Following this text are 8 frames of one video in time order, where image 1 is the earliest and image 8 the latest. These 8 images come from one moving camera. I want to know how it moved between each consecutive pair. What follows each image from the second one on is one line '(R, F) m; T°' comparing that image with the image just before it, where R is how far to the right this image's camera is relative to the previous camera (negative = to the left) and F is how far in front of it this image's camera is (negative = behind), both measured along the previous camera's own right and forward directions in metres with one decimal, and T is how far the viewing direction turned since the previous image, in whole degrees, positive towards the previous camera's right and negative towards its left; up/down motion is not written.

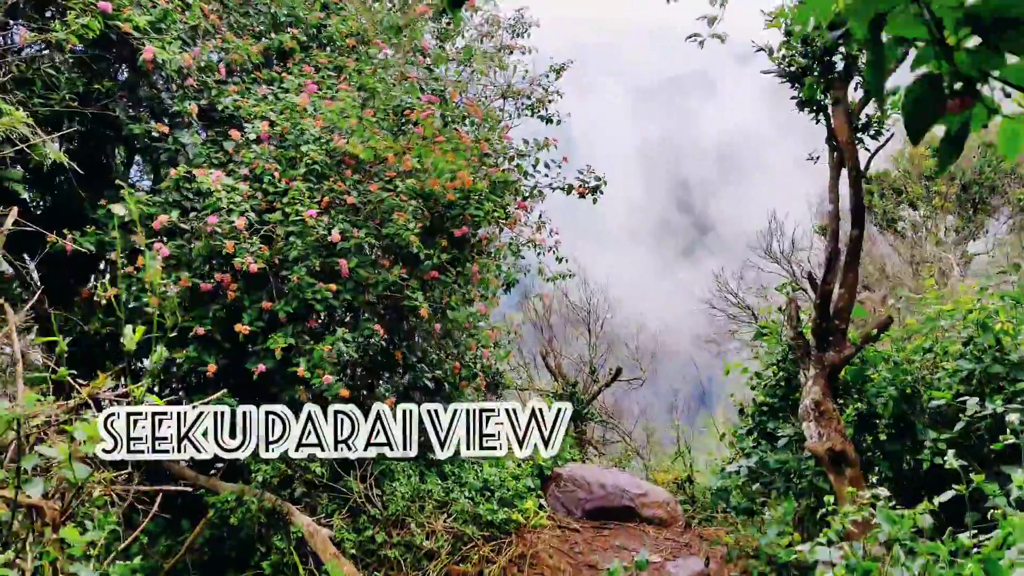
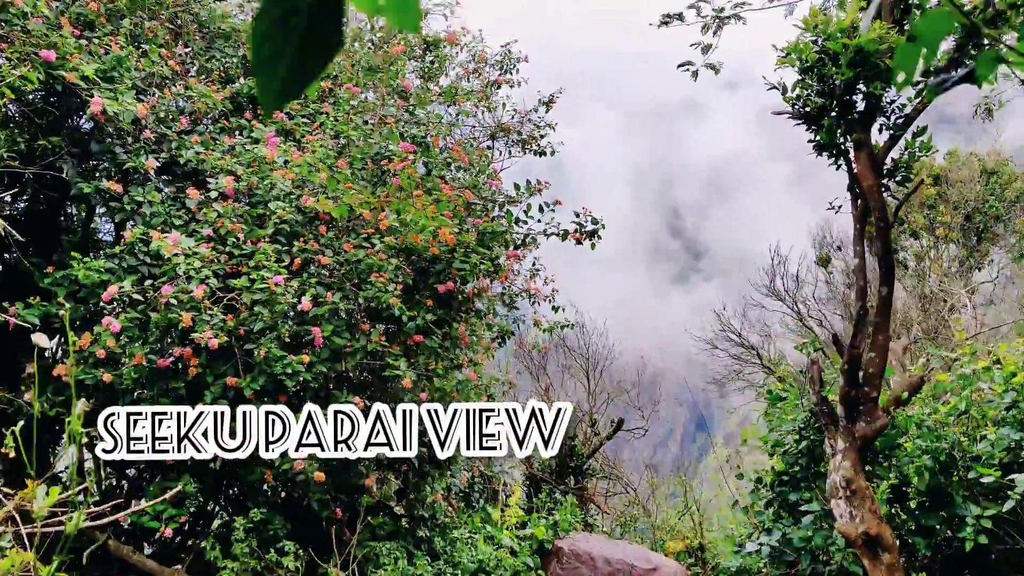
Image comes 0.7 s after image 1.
(0.0, +0.4) m; 0°
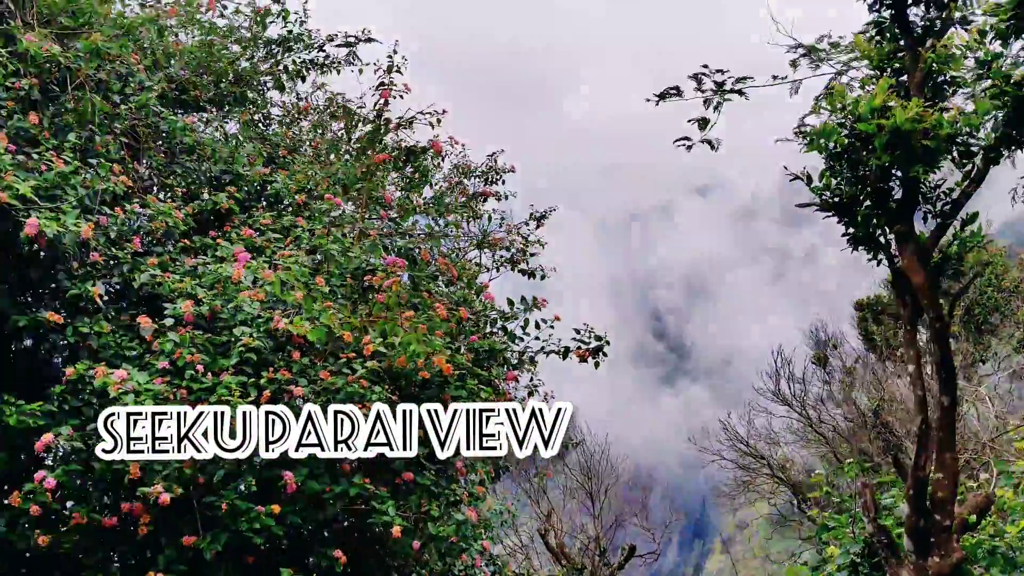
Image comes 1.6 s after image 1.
(-0.1, +0.4) m; +1°
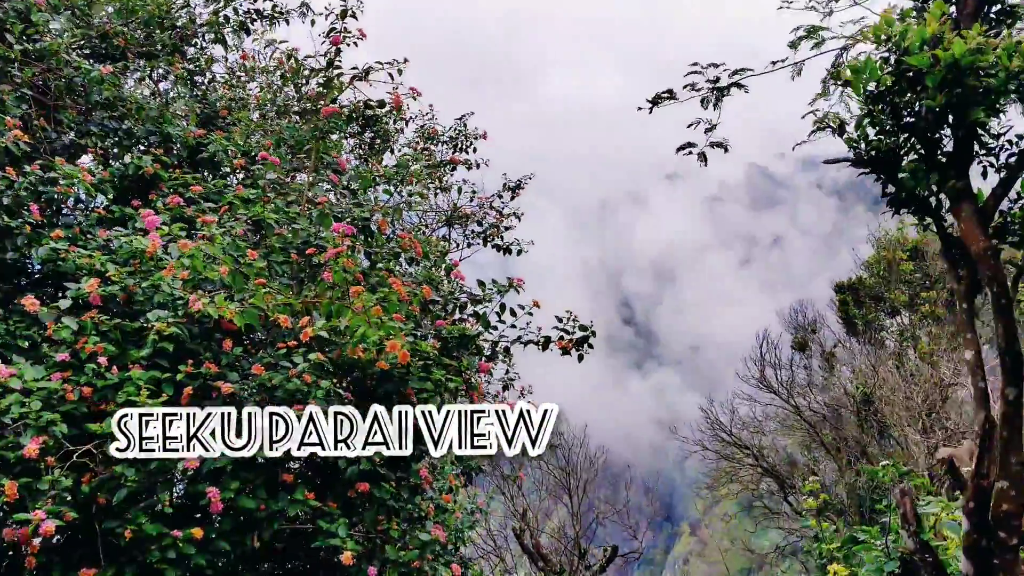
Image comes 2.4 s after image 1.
(0.0, +0.5) m; +2°
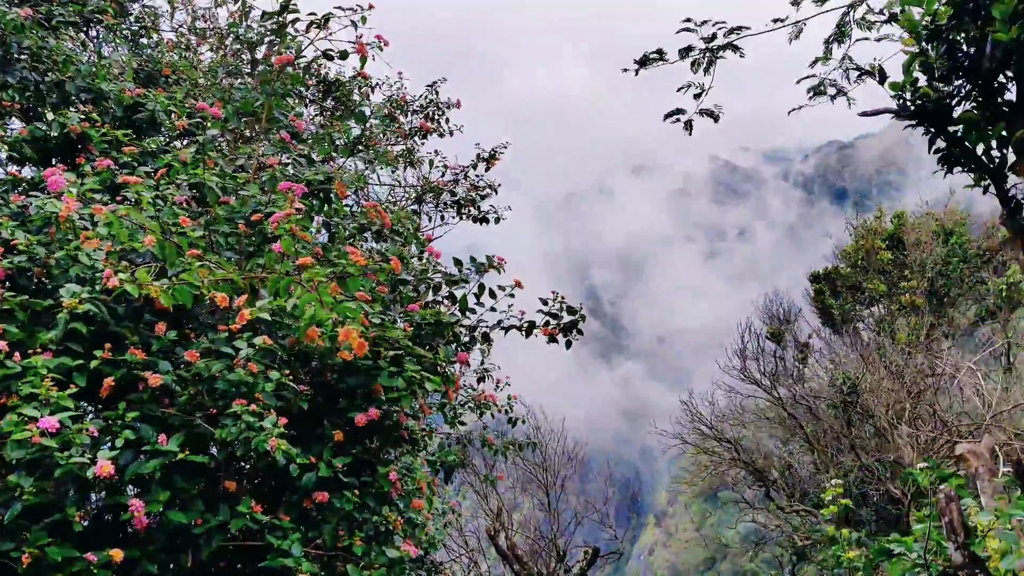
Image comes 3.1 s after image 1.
(0.0, +0.4) m; +2°
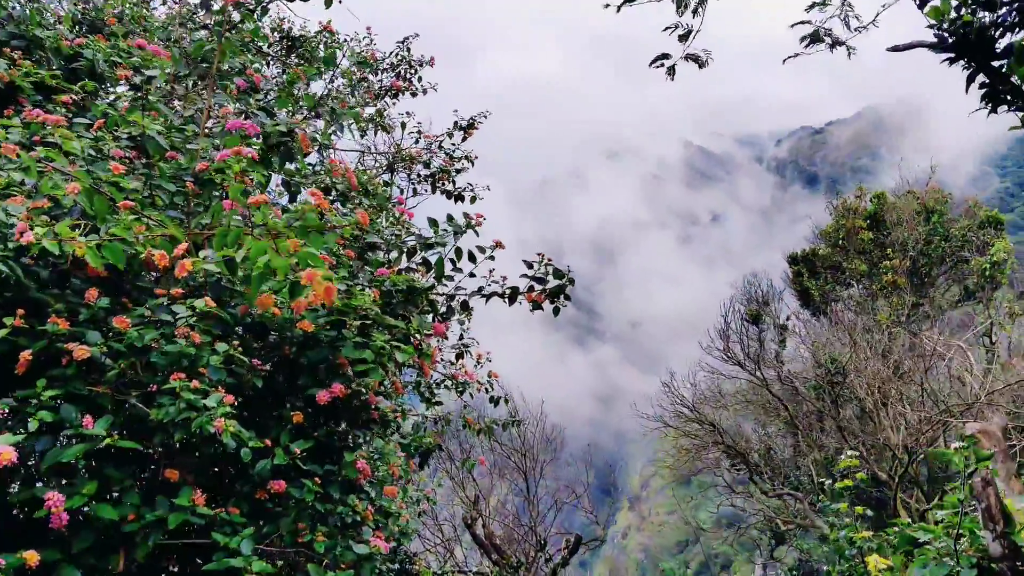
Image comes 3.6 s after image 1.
(0.0, +0.3) m; +2°
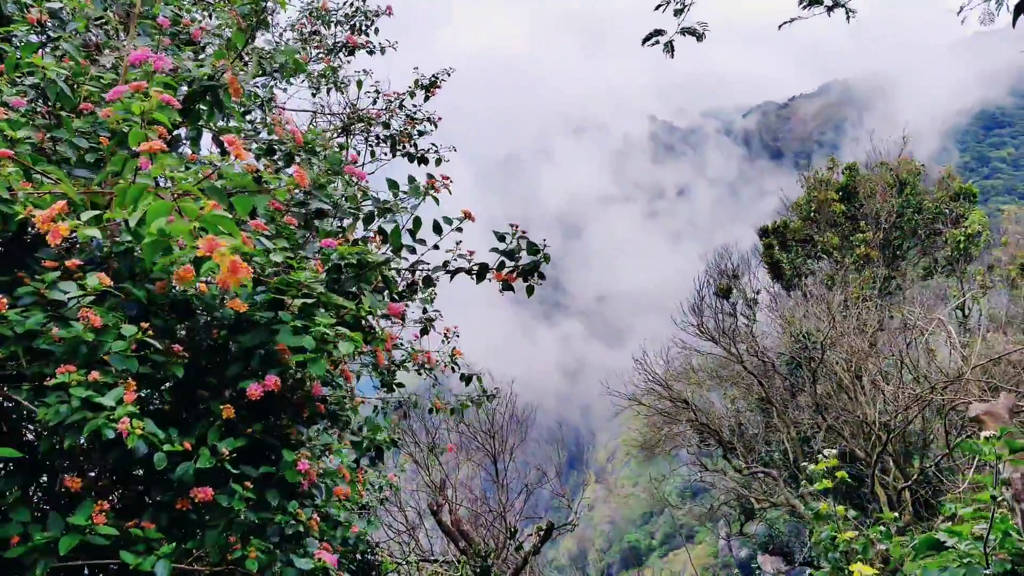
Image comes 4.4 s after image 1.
(0.0, +0.3) m; +2°
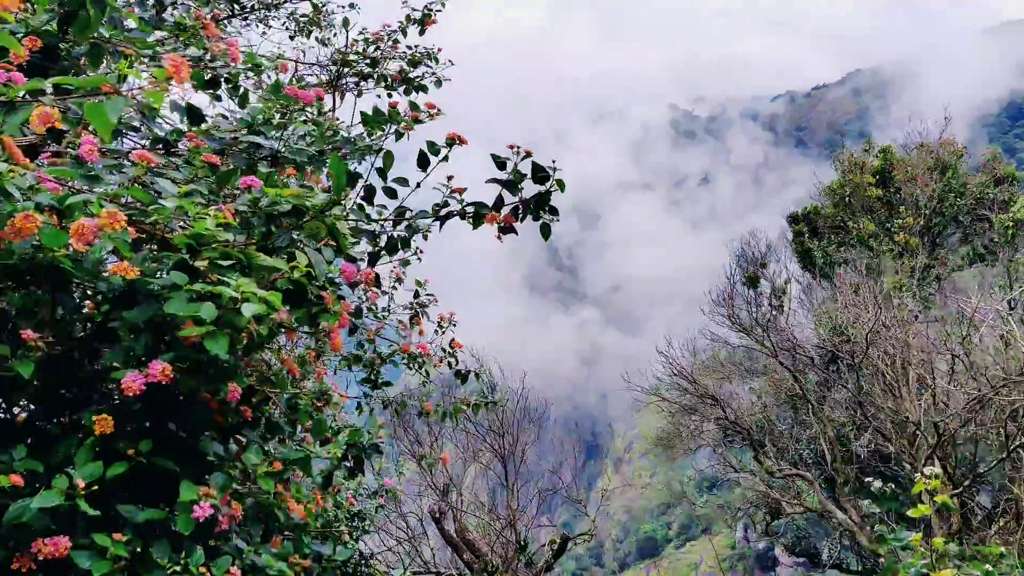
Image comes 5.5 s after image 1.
(0.0, +0.6) m; -1°
